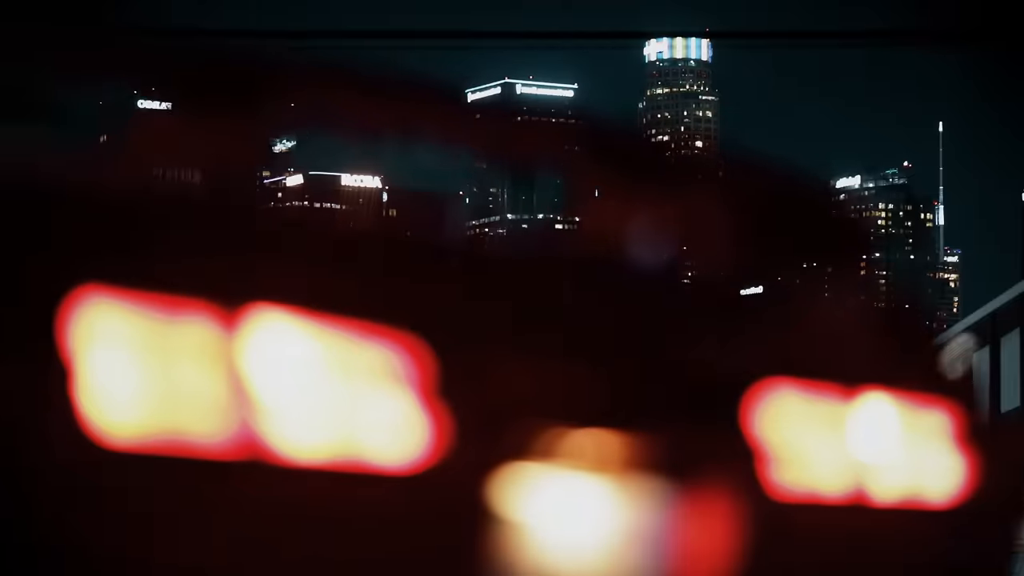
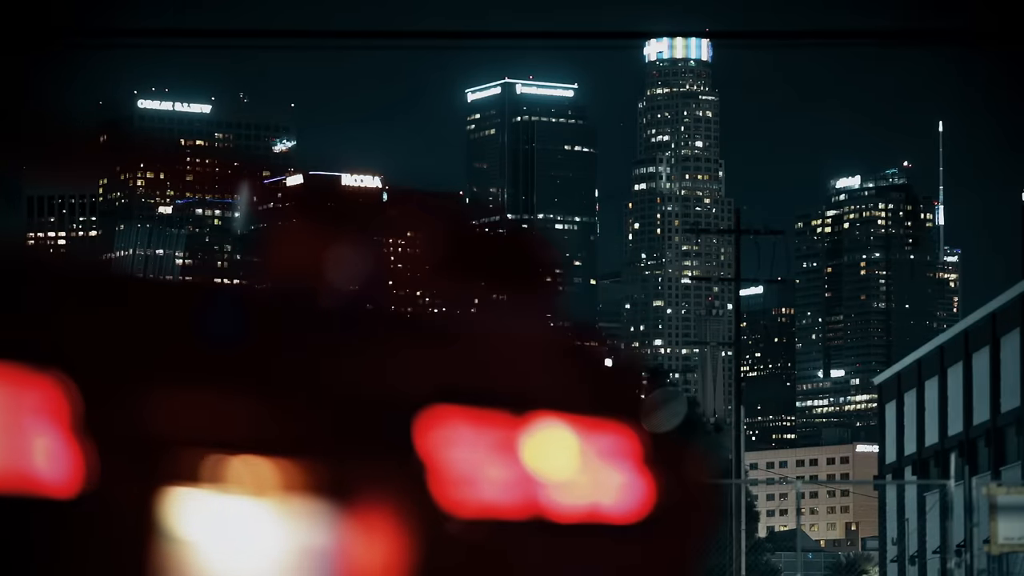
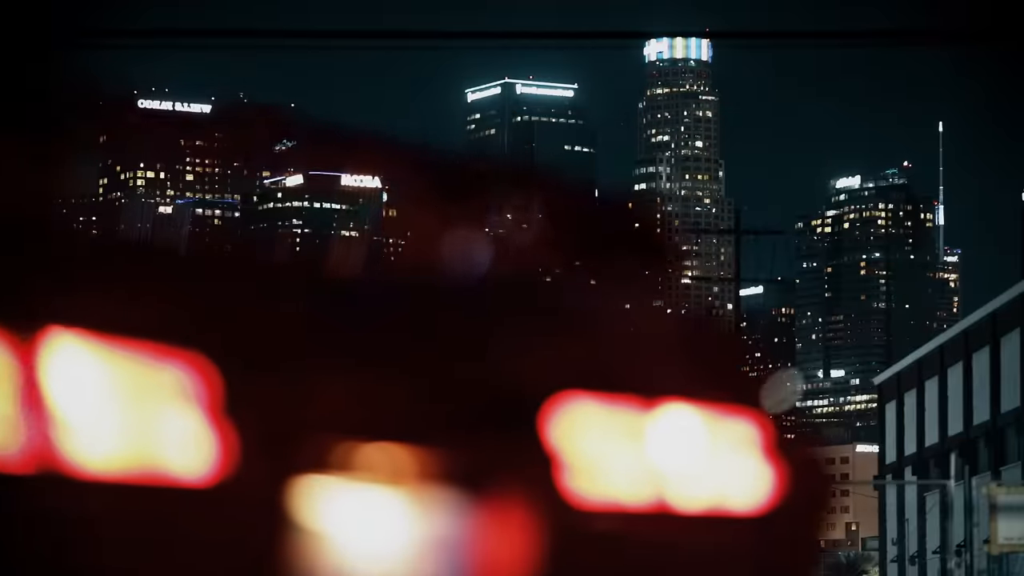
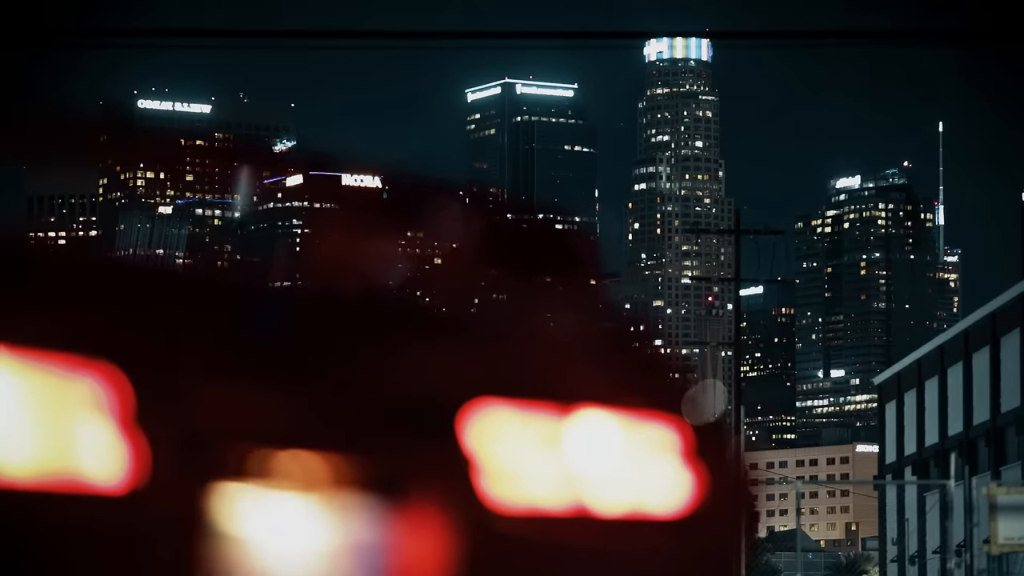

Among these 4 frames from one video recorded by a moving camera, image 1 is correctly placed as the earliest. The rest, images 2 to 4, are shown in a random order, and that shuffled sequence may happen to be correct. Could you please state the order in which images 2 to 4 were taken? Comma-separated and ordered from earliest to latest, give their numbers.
3, 4, 2
